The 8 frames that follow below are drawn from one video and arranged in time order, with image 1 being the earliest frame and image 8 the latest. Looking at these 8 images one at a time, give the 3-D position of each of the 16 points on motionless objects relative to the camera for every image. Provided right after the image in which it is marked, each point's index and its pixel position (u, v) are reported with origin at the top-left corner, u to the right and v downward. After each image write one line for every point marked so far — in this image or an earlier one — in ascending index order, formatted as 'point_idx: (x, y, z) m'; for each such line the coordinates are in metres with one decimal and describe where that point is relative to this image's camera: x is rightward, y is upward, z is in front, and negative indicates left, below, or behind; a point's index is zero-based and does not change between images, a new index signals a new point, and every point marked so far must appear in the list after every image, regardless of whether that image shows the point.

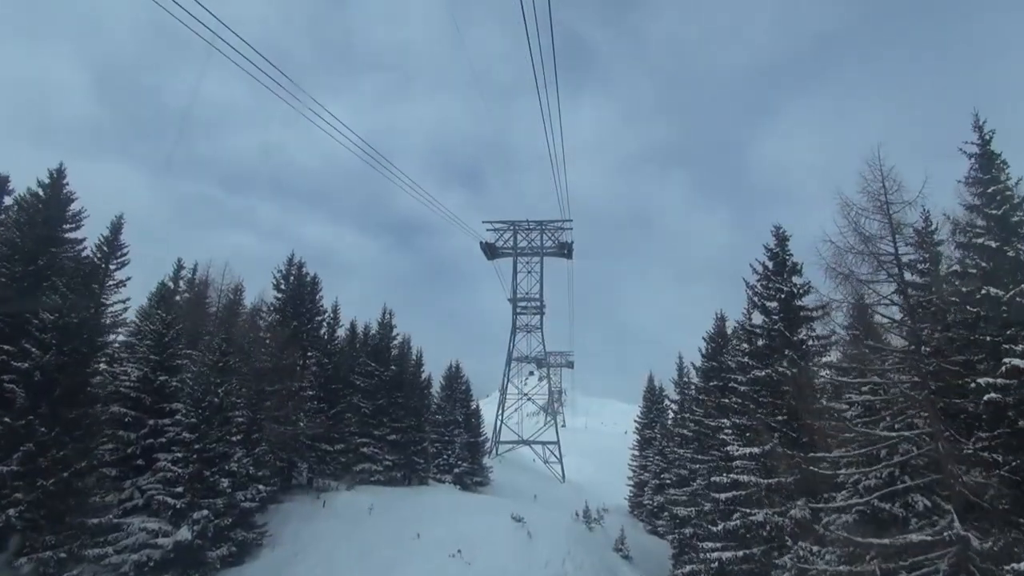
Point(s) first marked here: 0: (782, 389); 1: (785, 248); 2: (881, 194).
0: (+5.4, -2.1, +16.1) m
1: (+5.9, +0.9, +17.4) m
2: (+5.6, +1.4, +12.2) m
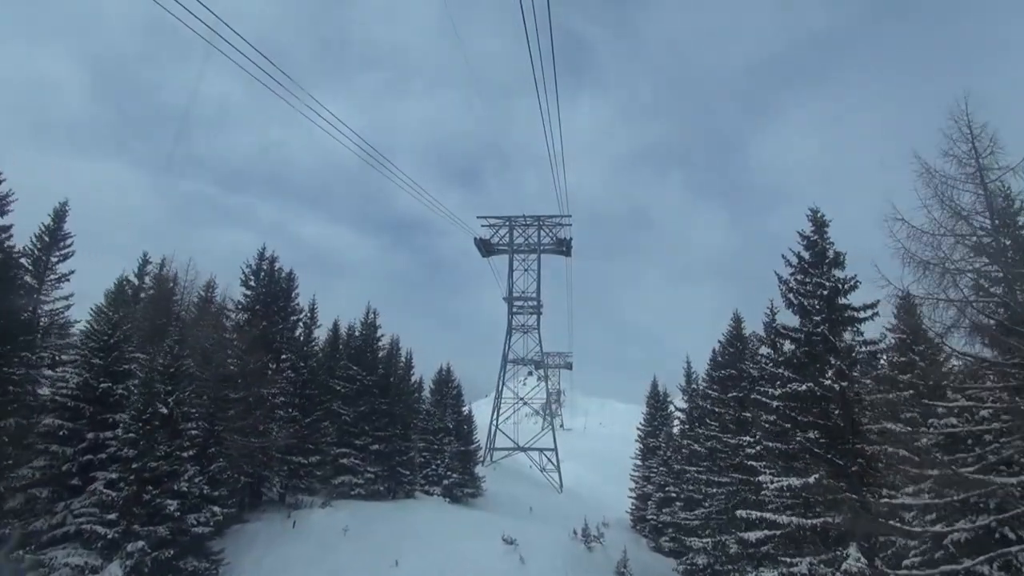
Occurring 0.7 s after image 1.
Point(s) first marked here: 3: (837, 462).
0: (+5.2, -2.0, +13.2) m
1: (+5.7, +1.0, +14.5) m
2: (+5.4, +1.5, +9.3) m
3: (+5.2, -2.8, +12.8) m
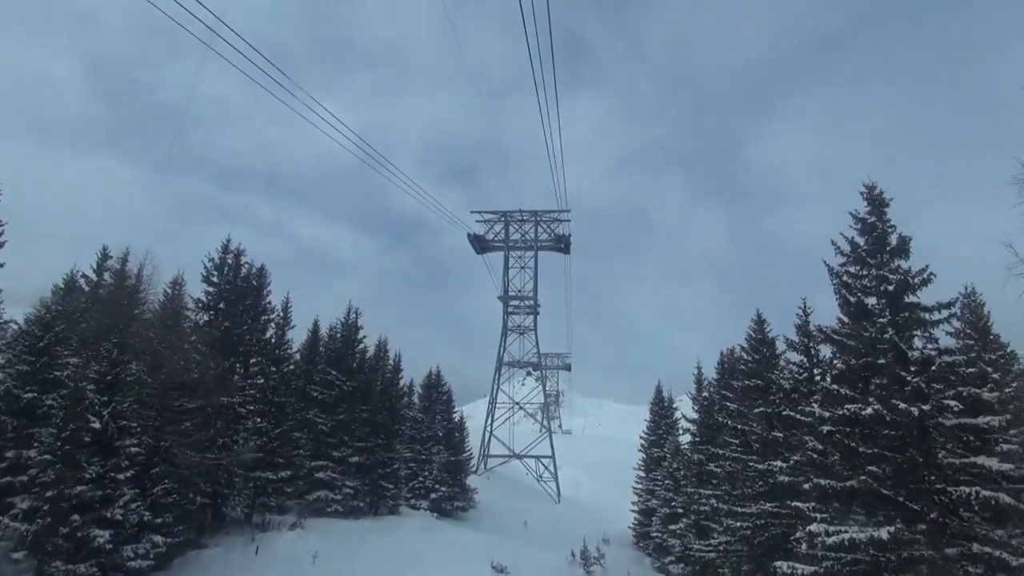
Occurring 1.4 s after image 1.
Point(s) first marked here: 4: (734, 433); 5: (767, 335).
0: (+4.9, -1.9, +10.4) m
1: (+5.4, +1.1, +11.7) m
2: (+5.1, +1.6, +6.5) m
3: (+5.0, -2.7, +10.0) m
4: (+5.4, -3.5, +19.3) m
5: (+6.1, -1.1, +19.0) m
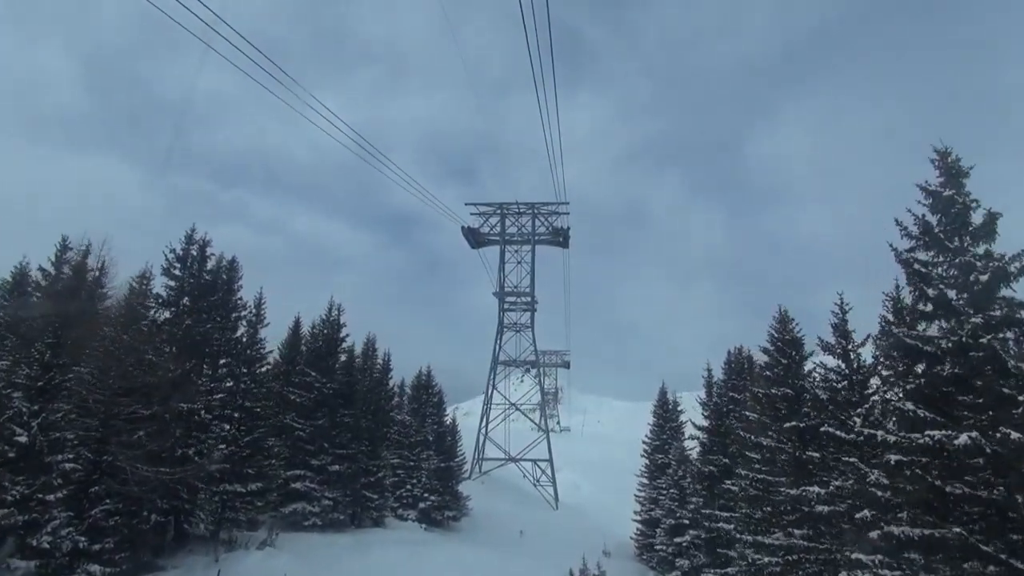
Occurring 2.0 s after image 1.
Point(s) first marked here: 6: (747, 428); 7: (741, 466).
0: (+4.7, -1.8, +8.0) m
1: (+5.2, +1.2, +9.3) m
2: (+4.9, +1.7, +4.1) m
3: (+4.8, -2.6, +7.6) m
4: (+5.1, -3.4, +16.9) m
5: (+5.9, -1.0, +16.7) m
6: (+5.7, -3.4, +19.3) m
7: (+5.7, -4.4, +19.7) m
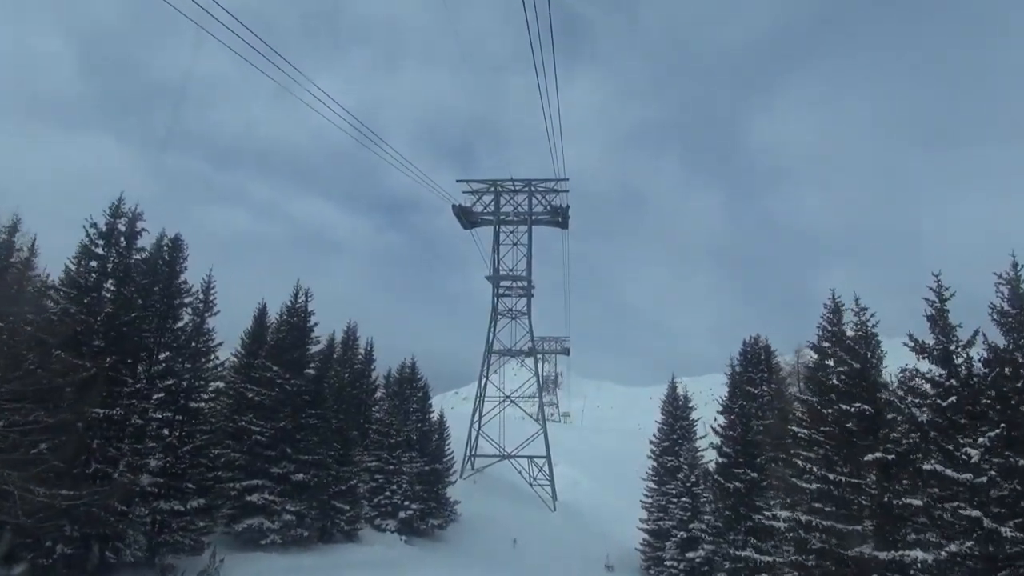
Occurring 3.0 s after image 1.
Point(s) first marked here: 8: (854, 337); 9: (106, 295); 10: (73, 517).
0: (+4.4, -1.6, +4.2) m
1: (+4.9, +1.3, +5.4) m
2: (+4.6, +1.8, +0.2) m
3: (+4.5, -2.5, +3.8) m
4: (+4.8, -3.0, +13.1) m
5: (+5.6, -0.6, +12.9) m
6: (+5.4, -3.1, +15.5) m
7: (+5.4, -4.0, +16.0) m
8: (+5.4, -0.9, +13.2) m
9: (-10.0, -0.2, +19.8) m
10: (-9.3, -4.8, +16.9) m
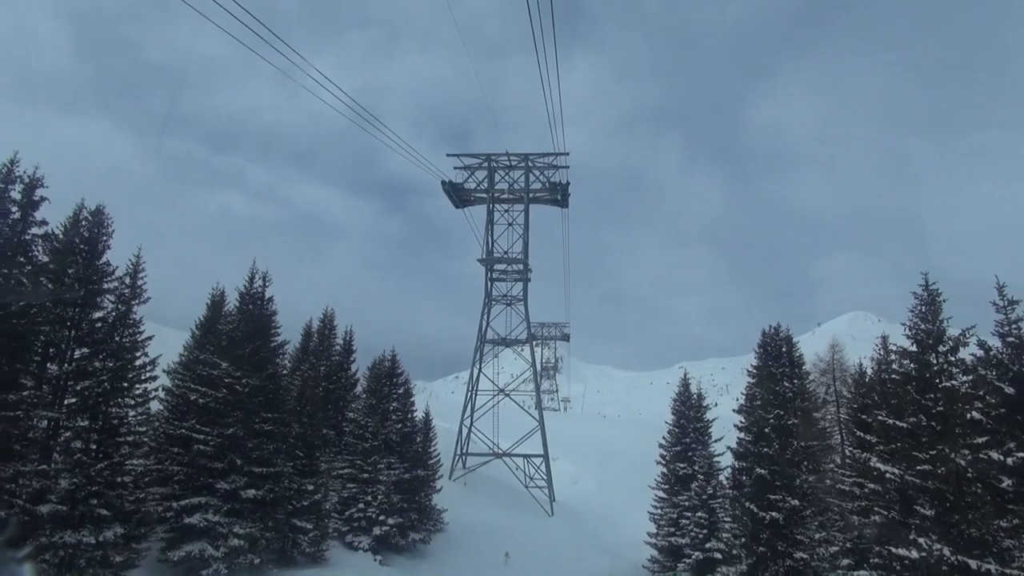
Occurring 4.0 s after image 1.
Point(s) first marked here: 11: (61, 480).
0: (+4.1, -1.6, +0.4) m
1: (+4.6, +1.4, +1.6) m
2: (+4.3, +1.7, -3.7) m
3: (+4.1, -2.5, 0.0) m
4: (+4.5, -2.8, +9.4) m
5: (+5.3, -0.5, +9.0) m
6: (+5.0, -2.8, +11.8) m
7: (+5.0, -3.8, +12.2) m
8: (+5.1, -0.7, +9.3) m
9: (-10.3, +0.2, +15.9) m
10: (-9.6, -4.5, +13.1) m
11: (-9.2, -4.0, +16.6) m
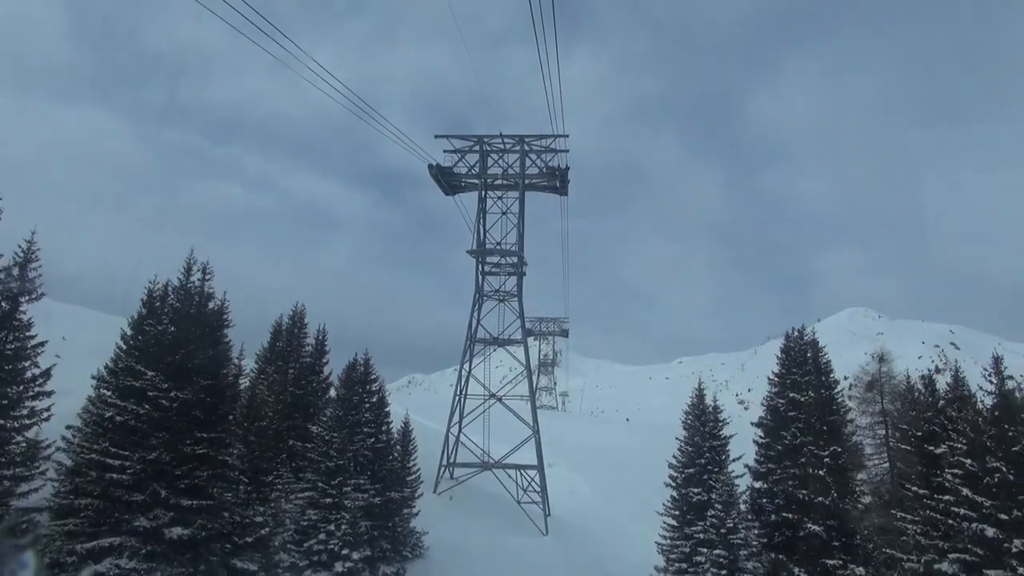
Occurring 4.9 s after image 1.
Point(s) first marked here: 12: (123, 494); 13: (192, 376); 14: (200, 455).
0: (+3.7, -1.7, -3.5) m
1: (+4.3, +1.3, -2.3) m
2: (+4.0, +1.5, -7.5) m
3: (+3.8, -2.6, -3.8) m
4: (+4.2, -2.9, +5.5) m
5: (+4.9, -0.5, +5.2) m
6: (+4.7, -2.9, +7.9) m
7: (+4.7, -3.8, +8.4) m
8: (+4.7, -0.8, +5.5) m
9: (-10.7, +0.3, +12.1) m
10: (-10.0, -4.5, +9.3) m
11: (-9.6, -3.9, +12.7) m
12: (-8.5, -4.5, +17.4) m
13: (-7.9, -2.1, +20.0) m
14: (-7.3, -3.9, +18.9) m
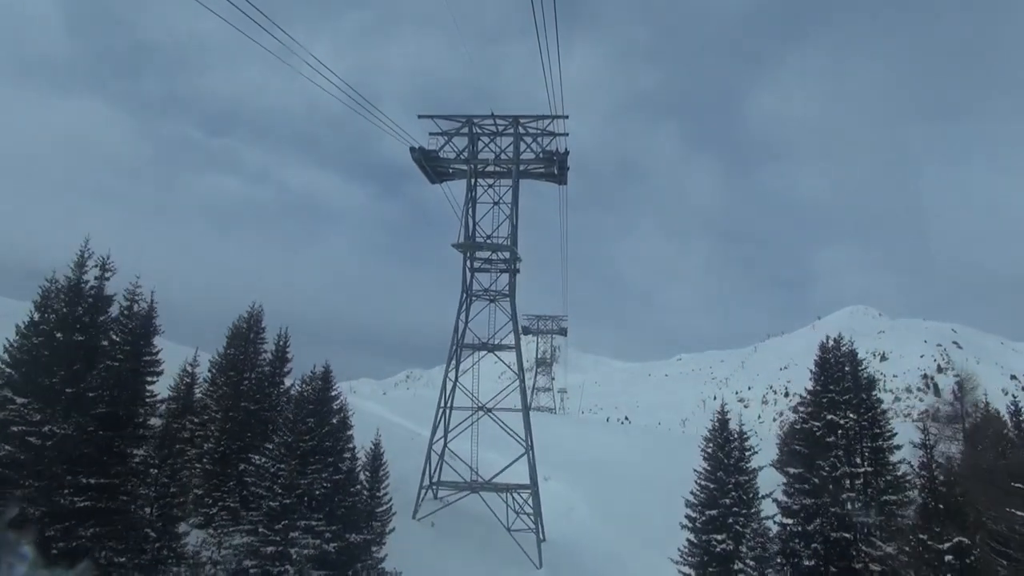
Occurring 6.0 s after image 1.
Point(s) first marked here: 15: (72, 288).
0: (+3.4, -2.0, -7.8) m
1: (+3.9, +1.0, -6.6) m
2: (+3.7, +1.3, -11.9) m
3: (+3.5, -2.8, -8.1) m
4: (+3.8, -3.1, +1.2) m
5: (+4.6, -0.7, +0.9) m
6: (+4.3, -3.0, +3.6) m
7: (+4.3, -4.0, +4.1) m
8: (+4.4, -0.9, +1.2) m
9: (-11.0, +0.2, +7.7) m
10: (-10.3, -4.5, +5.0) m
11: (-9.9, -3.9, +8.4) m
12: (-8.9, -4.5, +13.1) m
13: (-8.2, -2.2, +15.6) m
14: (-7.7, -3.9, +14.6) m
15: (-8.9, -0.1, +16.8) m
